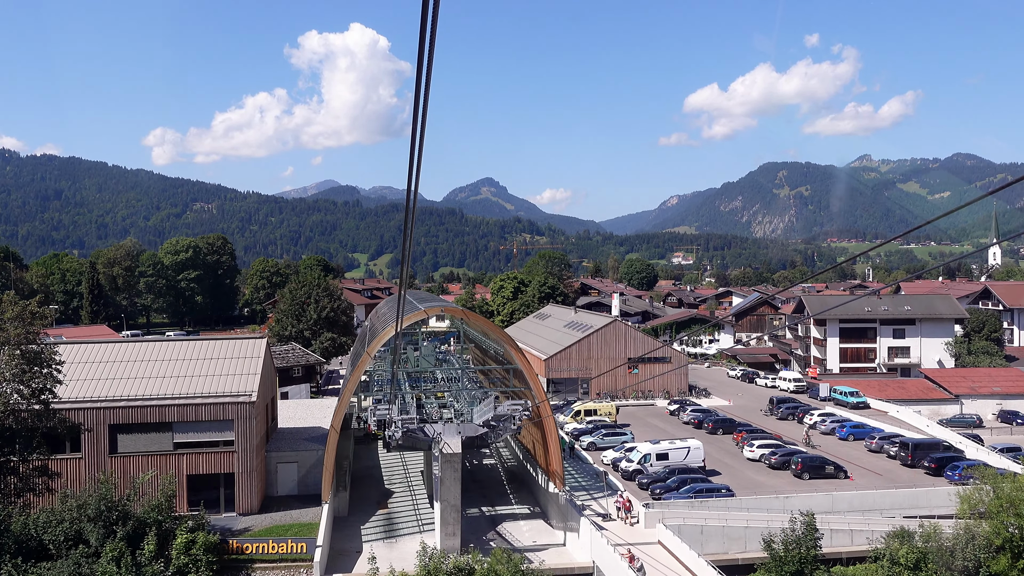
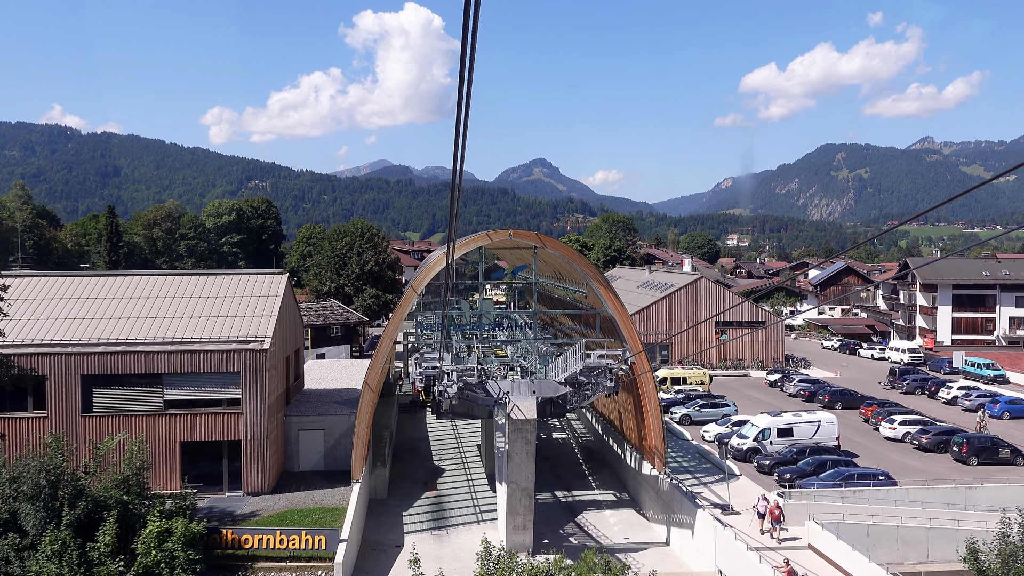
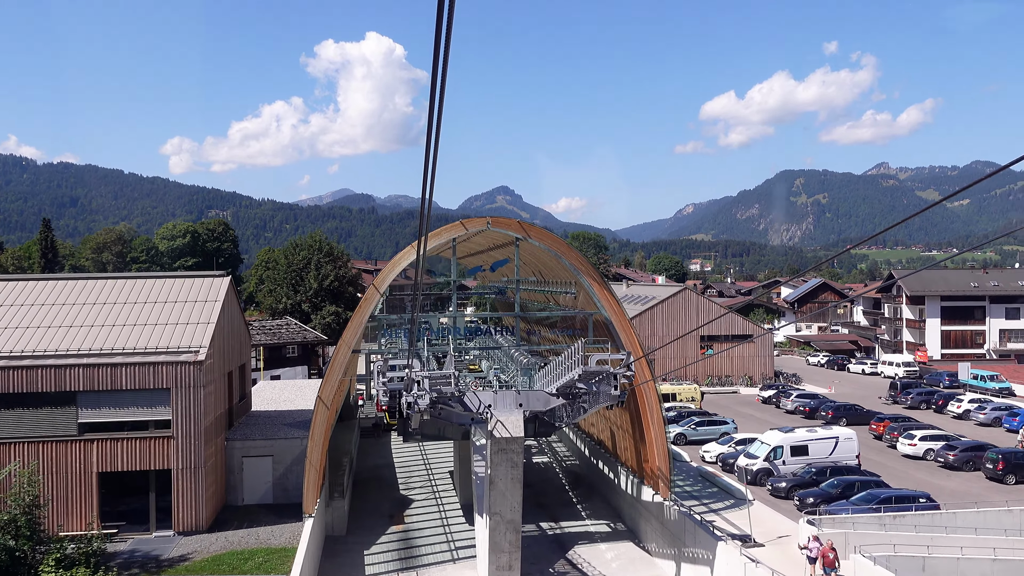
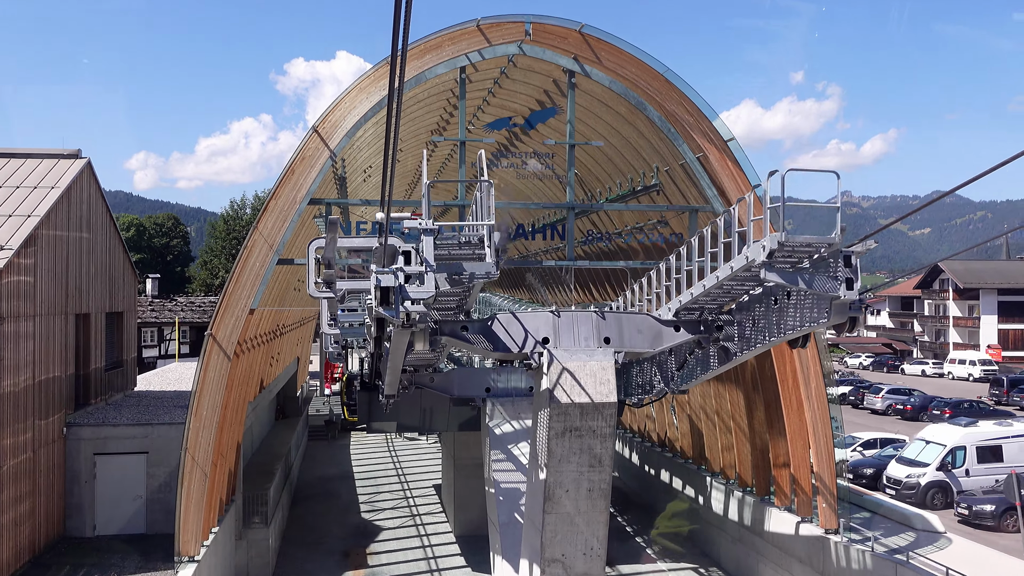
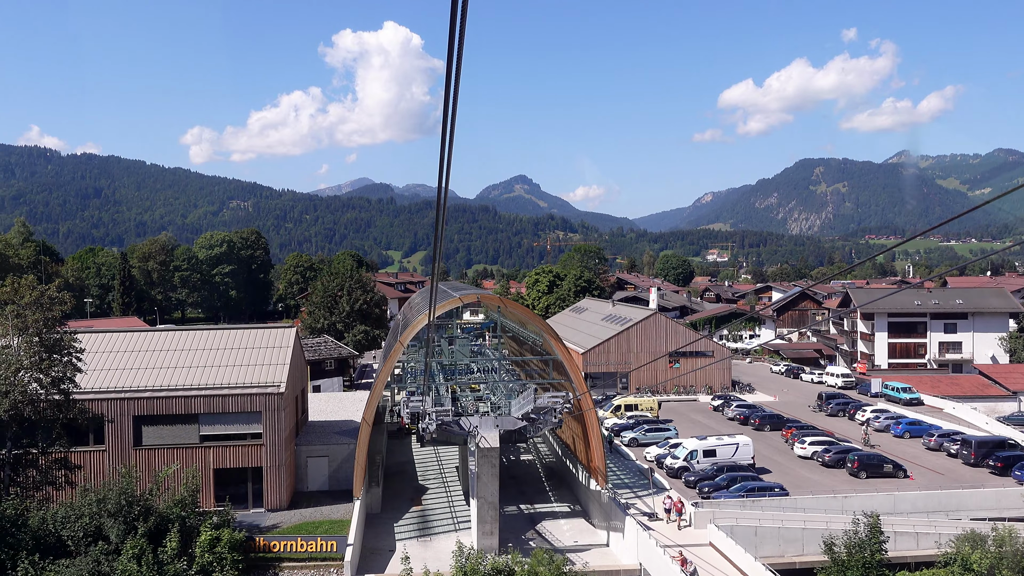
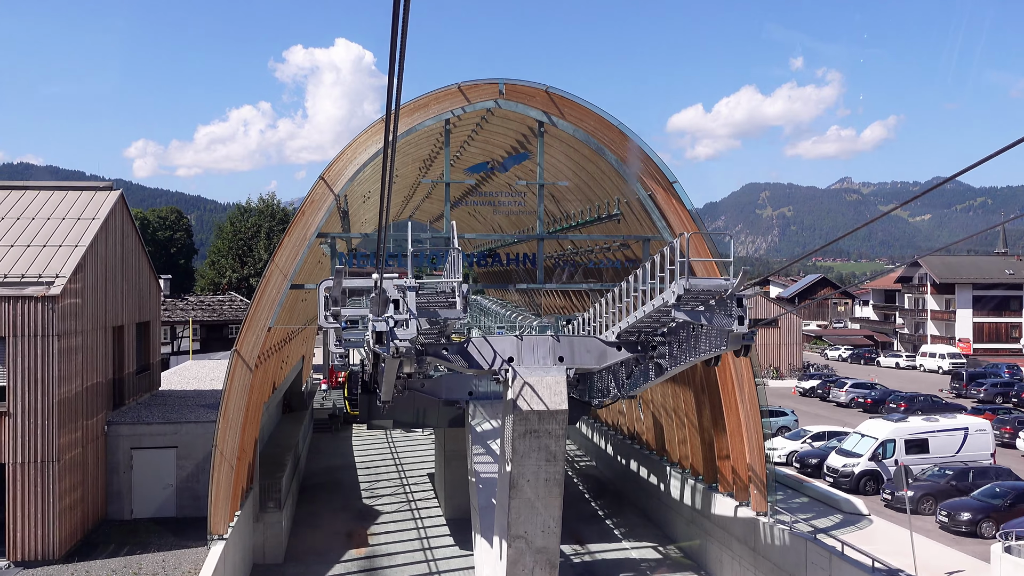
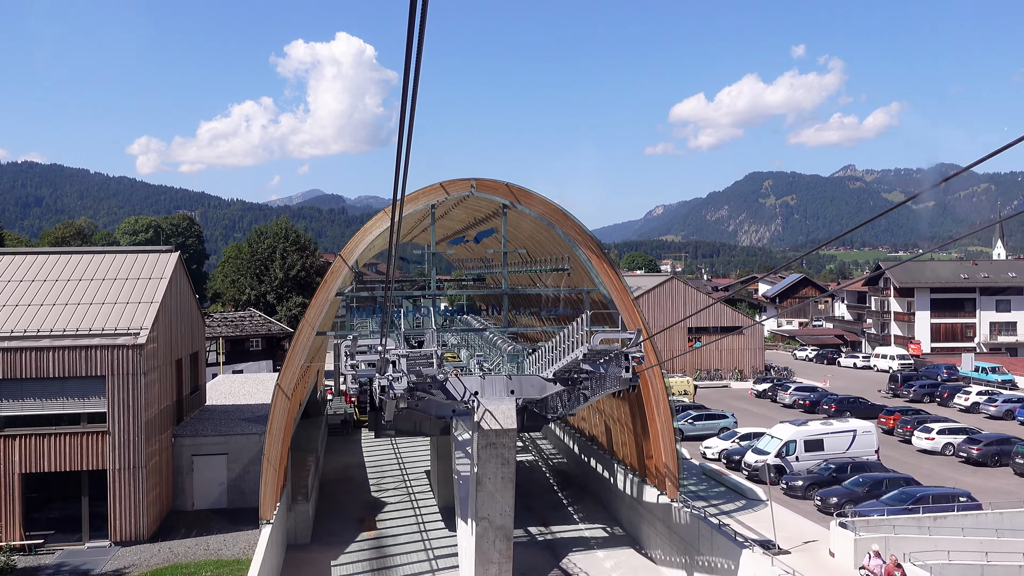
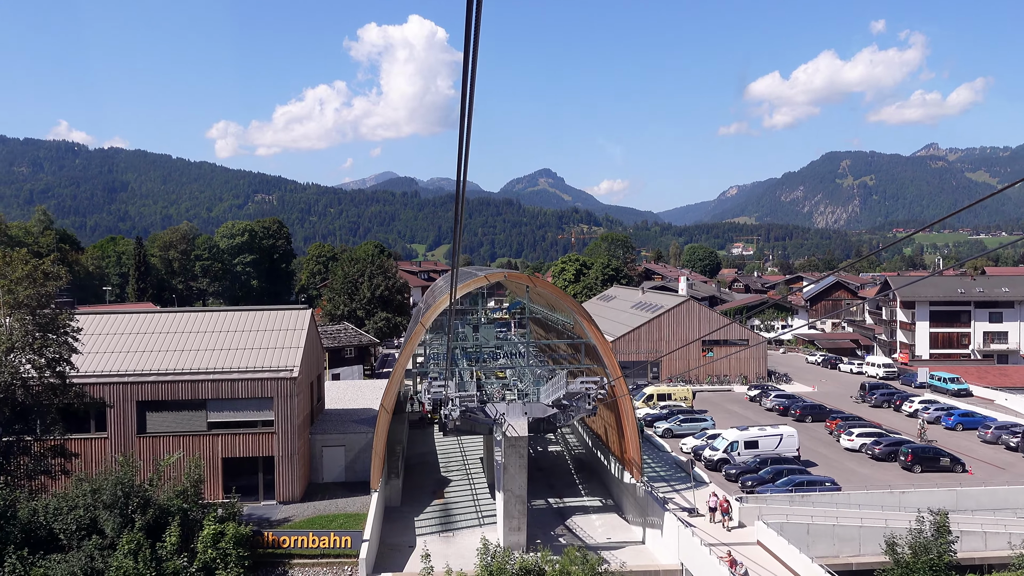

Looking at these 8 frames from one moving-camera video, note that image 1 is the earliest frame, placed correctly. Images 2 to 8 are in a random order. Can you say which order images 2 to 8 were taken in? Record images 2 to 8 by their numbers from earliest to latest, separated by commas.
5, 8, 2, 3, 7, 6, 4
